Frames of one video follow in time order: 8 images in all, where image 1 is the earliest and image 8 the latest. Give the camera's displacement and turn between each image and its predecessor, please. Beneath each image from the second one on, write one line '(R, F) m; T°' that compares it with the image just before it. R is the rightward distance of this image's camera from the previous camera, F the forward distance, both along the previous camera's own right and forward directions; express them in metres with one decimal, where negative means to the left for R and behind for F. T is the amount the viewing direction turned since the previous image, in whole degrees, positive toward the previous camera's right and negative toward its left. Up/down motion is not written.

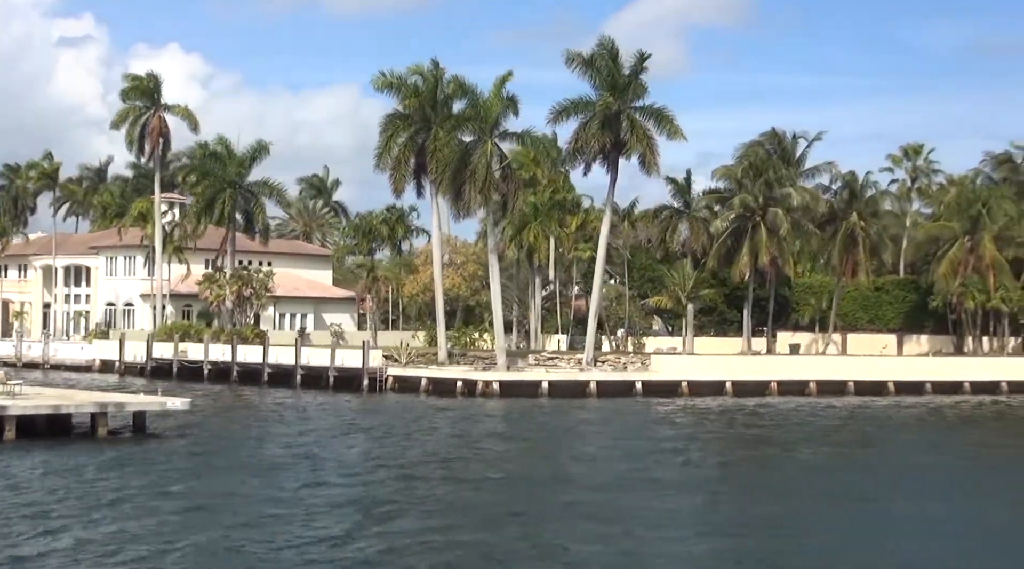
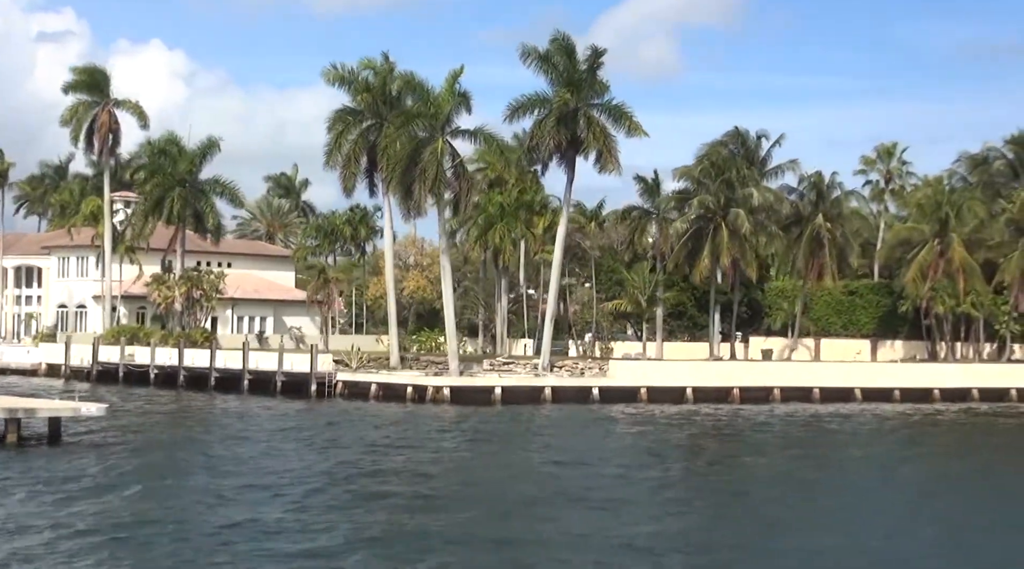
(+2.2, +1.8) m; 0°
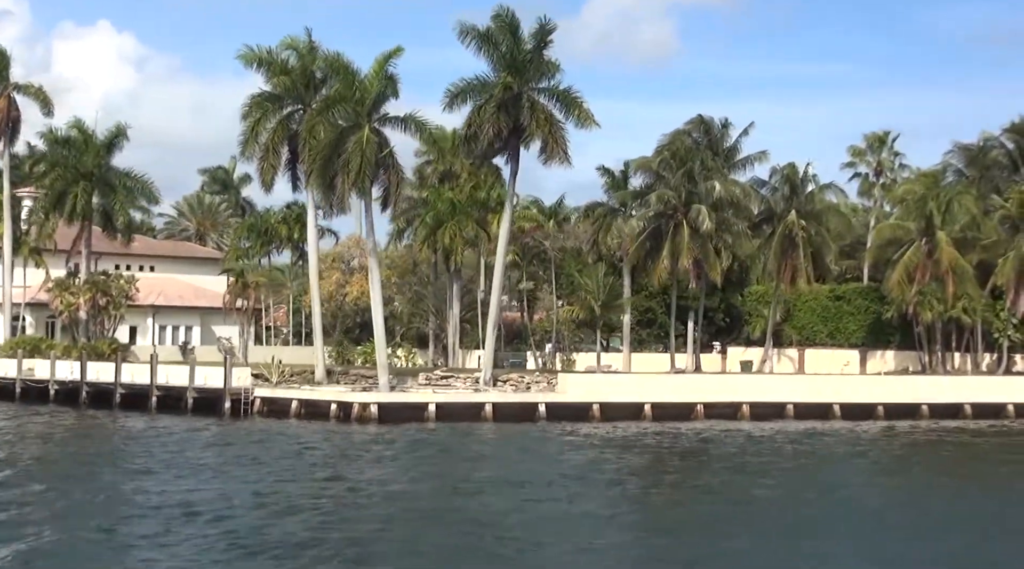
(+2.3, +6.2) m; 0°
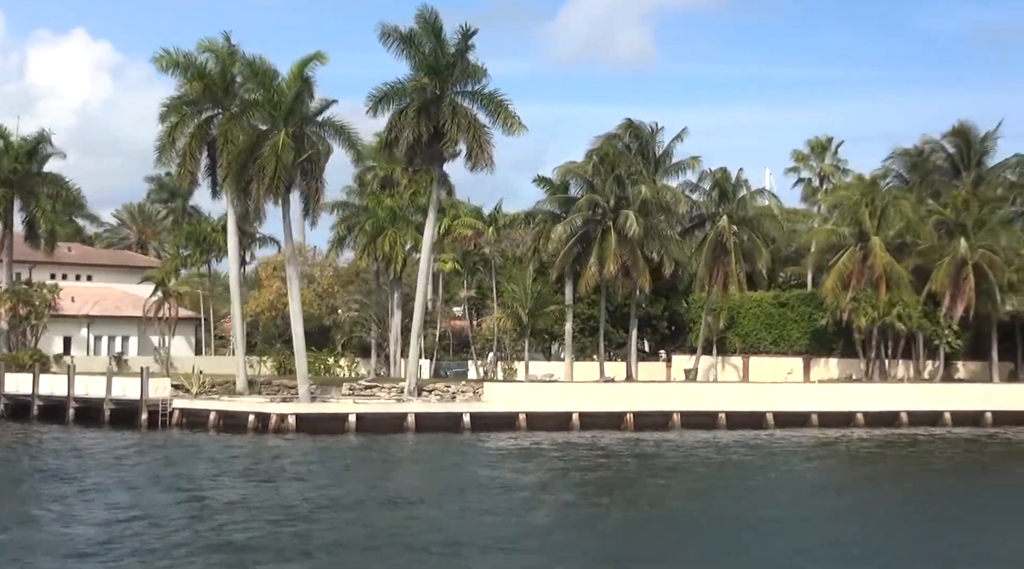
(+2.3, +1.0) m; +1°
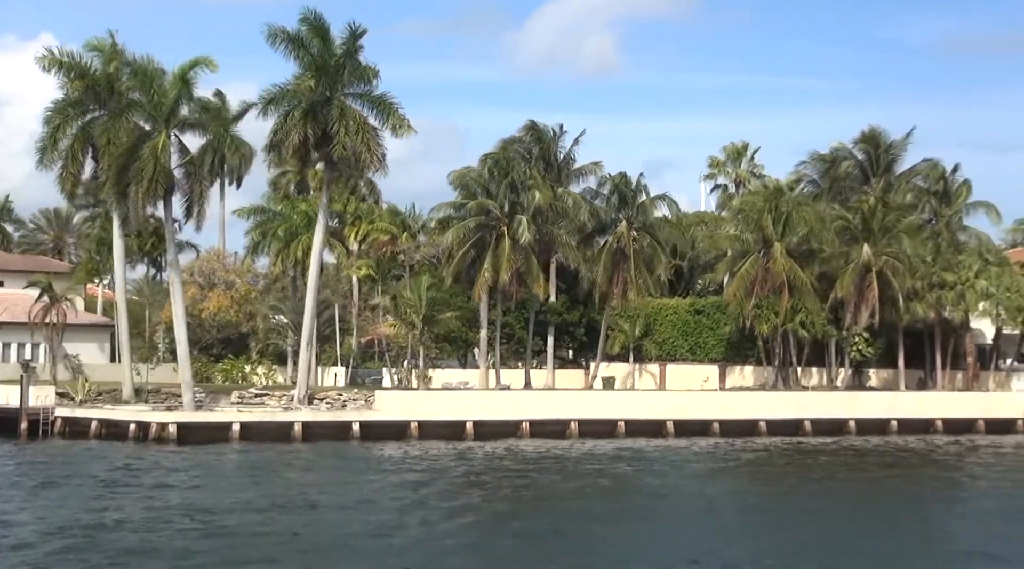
(+3.1, +0.9) m; +1°
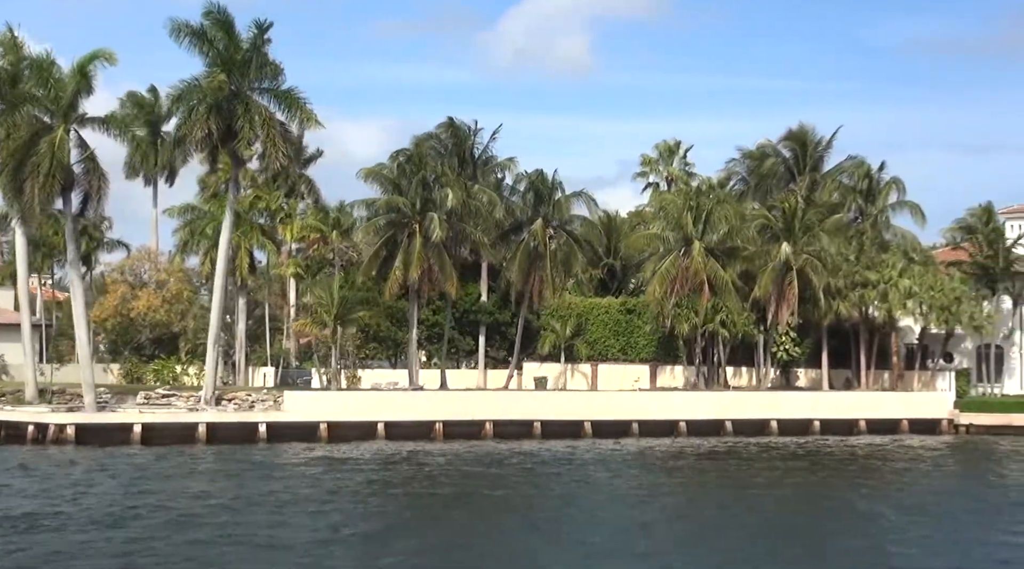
(+2.5, +0.8) m; +1°
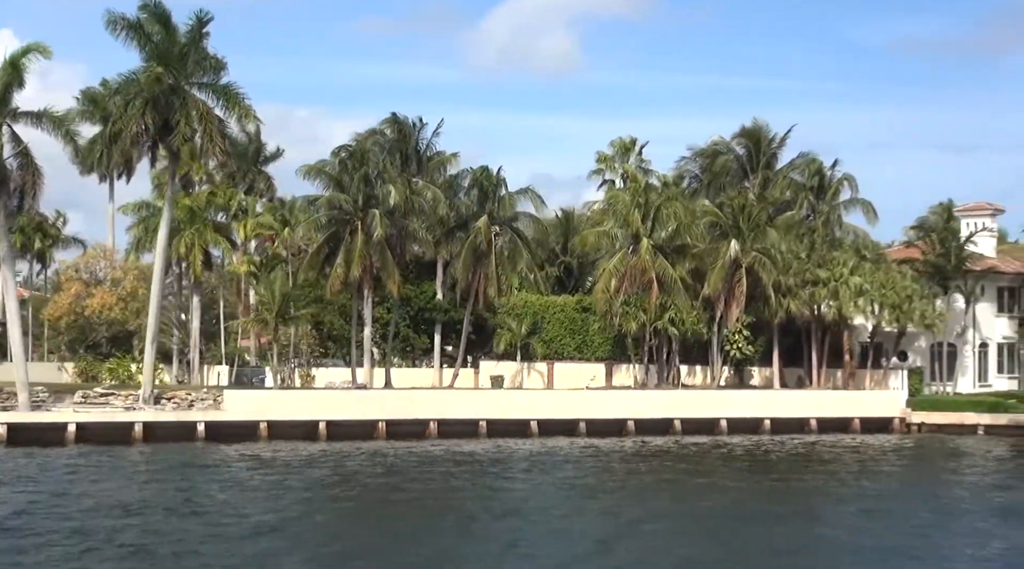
(+1.7, +0.6) m; 0°
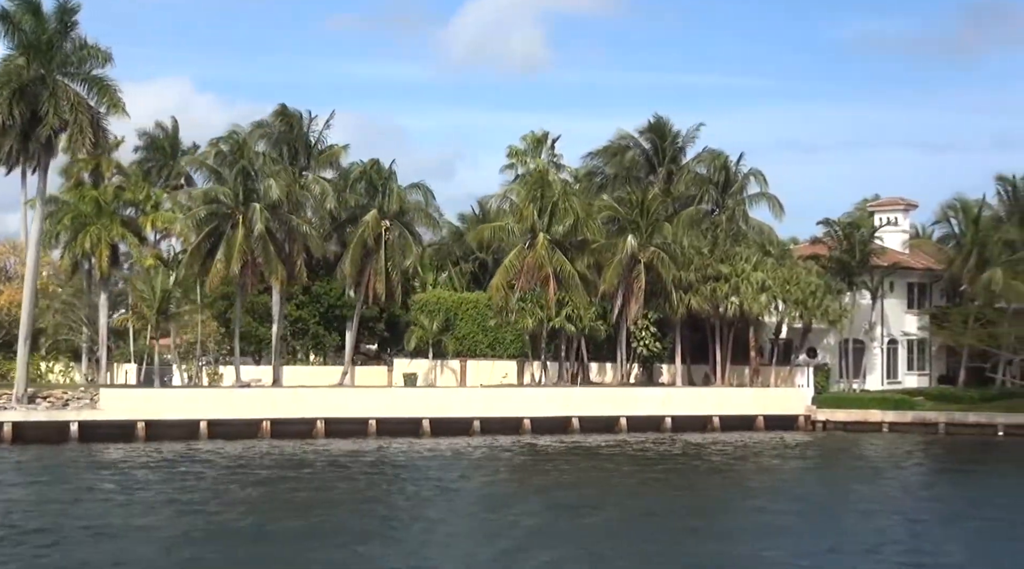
(+3.3, +1.2) m; +1°
